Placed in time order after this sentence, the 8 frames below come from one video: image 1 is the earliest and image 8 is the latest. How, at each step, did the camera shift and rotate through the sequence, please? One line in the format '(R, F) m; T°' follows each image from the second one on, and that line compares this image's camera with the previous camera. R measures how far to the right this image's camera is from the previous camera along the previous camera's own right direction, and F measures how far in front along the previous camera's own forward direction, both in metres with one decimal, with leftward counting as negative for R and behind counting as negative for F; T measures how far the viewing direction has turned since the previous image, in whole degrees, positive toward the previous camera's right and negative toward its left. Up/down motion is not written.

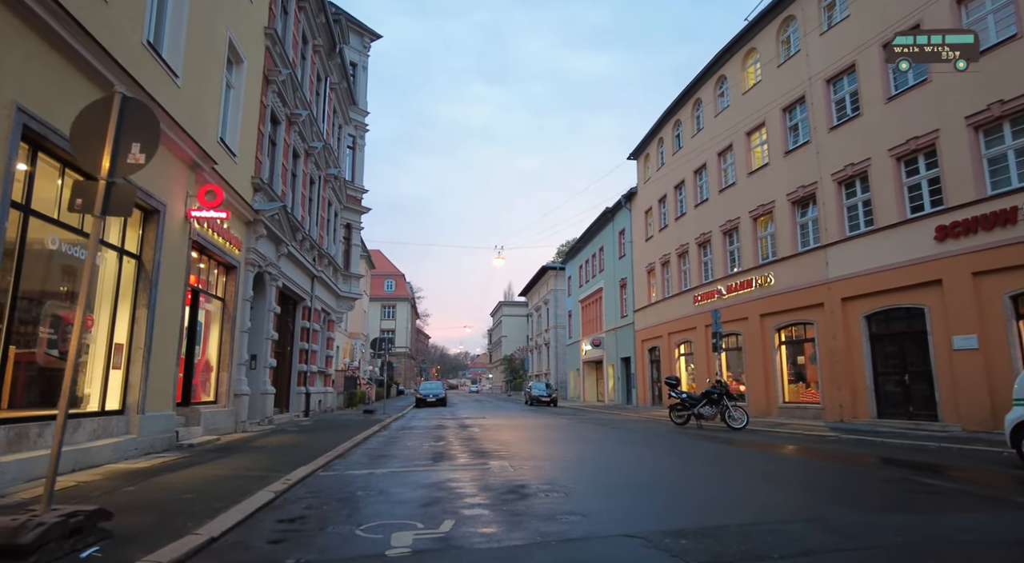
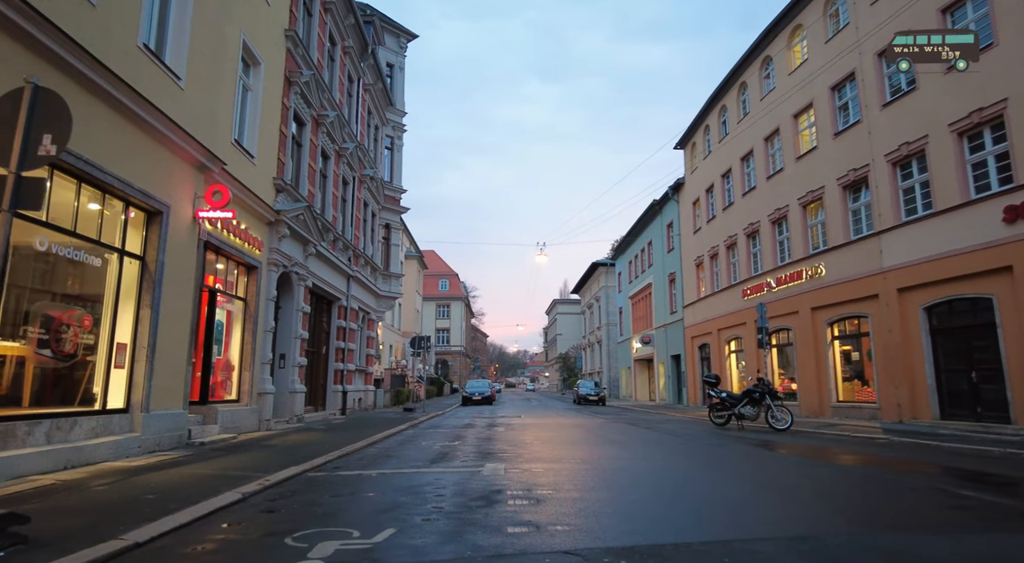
(+0.9, +0.4) m; -6°
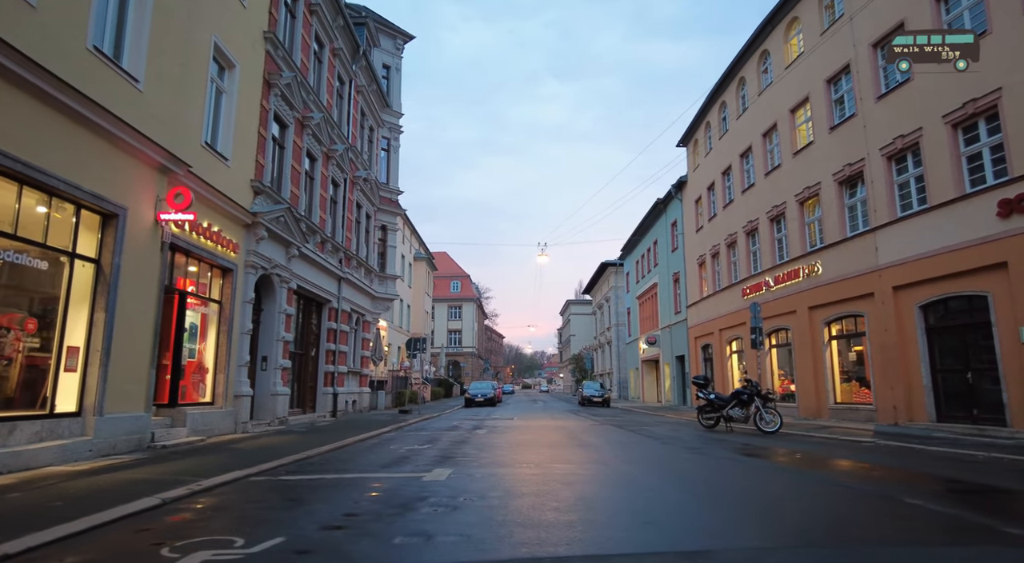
(+0.9, +0.2) m; -2°
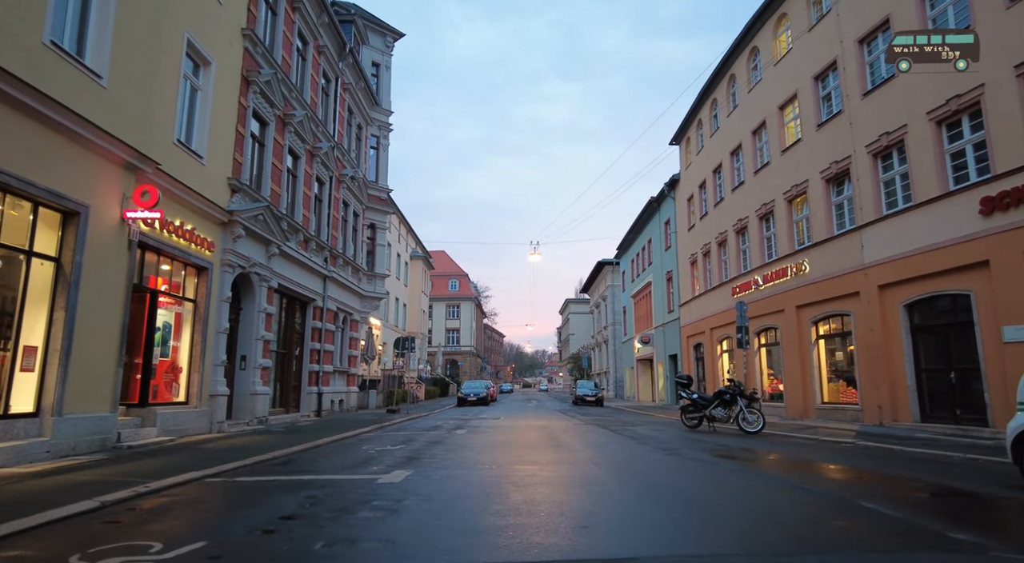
(+0.5, +0.1) m; 0°
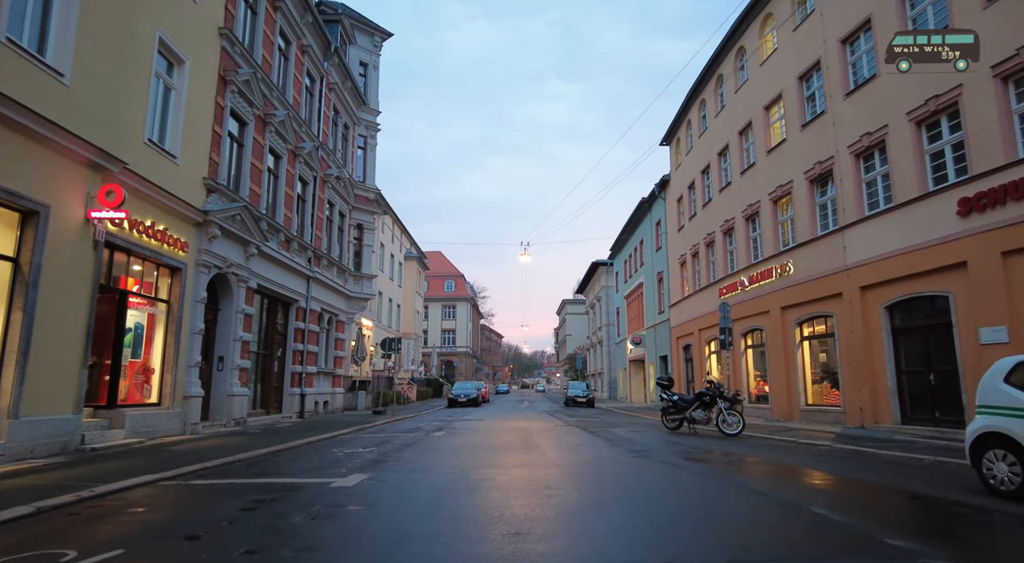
(+0.5, +0.1) m; 0°
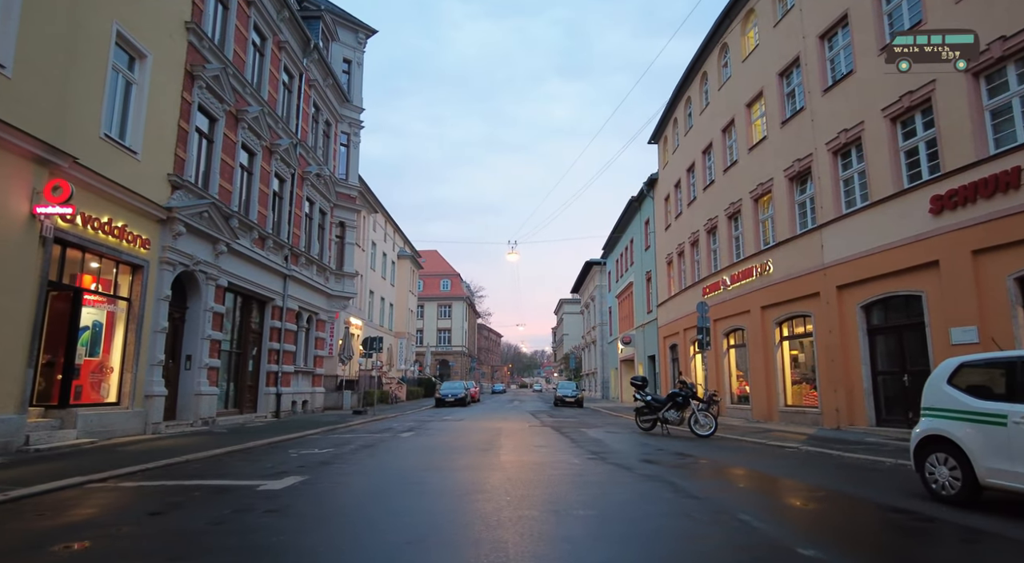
(+0.7, +0.2) m; 0°
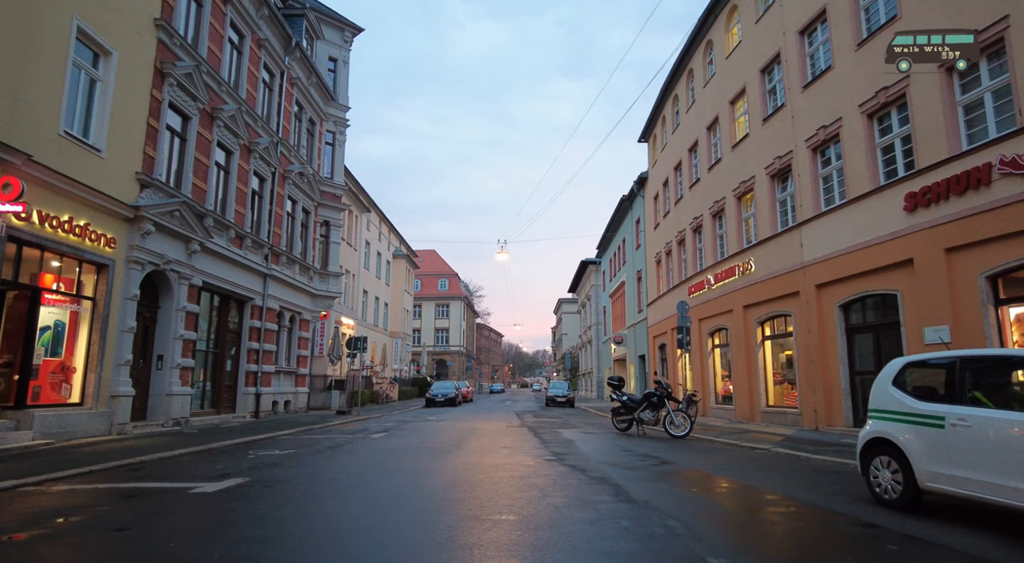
(+0.7, +0.2) m; 0°
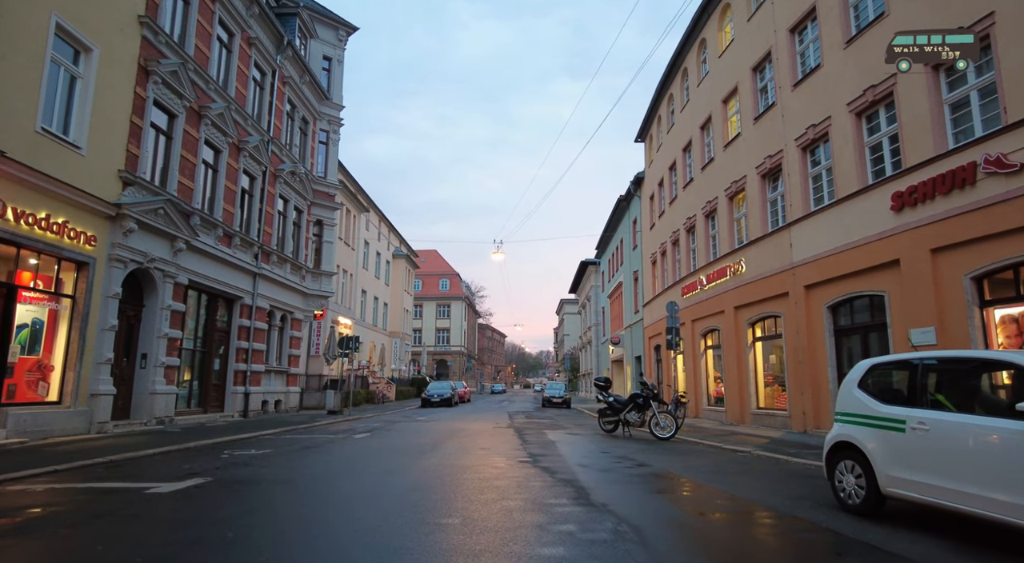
(+0.5, +0.1) m; 0°
